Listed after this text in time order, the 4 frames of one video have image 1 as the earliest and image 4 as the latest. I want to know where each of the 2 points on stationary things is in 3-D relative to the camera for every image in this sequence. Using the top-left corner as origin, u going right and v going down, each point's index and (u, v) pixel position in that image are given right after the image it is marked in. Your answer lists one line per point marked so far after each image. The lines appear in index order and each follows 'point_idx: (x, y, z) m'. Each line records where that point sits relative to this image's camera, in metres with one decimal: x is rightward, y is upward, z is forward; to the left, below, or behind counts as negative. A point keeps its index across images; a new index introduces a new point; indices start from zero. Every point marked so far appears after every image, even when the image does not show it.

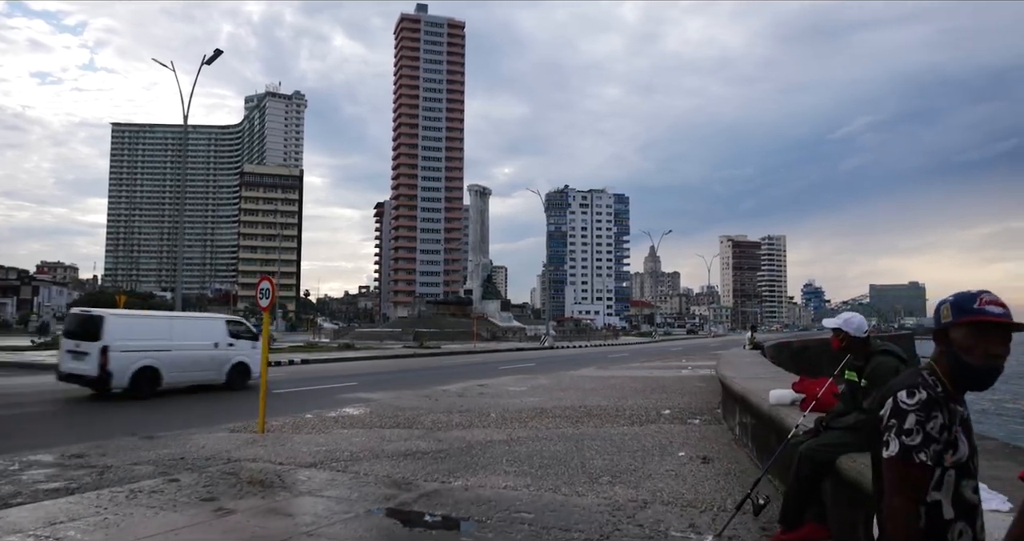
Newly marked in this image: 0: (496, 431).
0: (-0.2, -2.2, +9.2) m
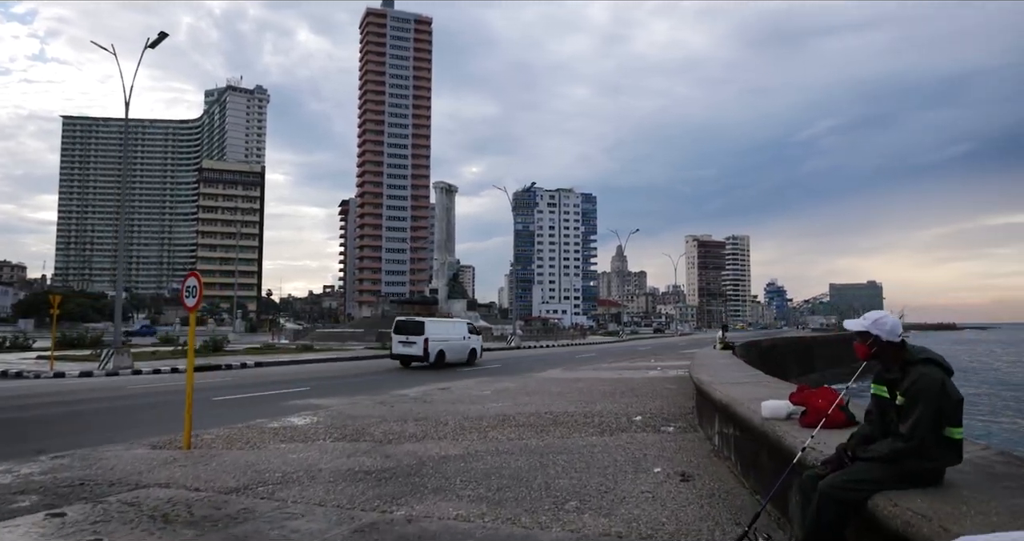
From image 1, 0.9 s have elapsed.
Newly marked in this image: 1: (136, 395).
0: (-0.7, -2.1, +8.3) m
1: (-9.1, -3.0, +16.5) m
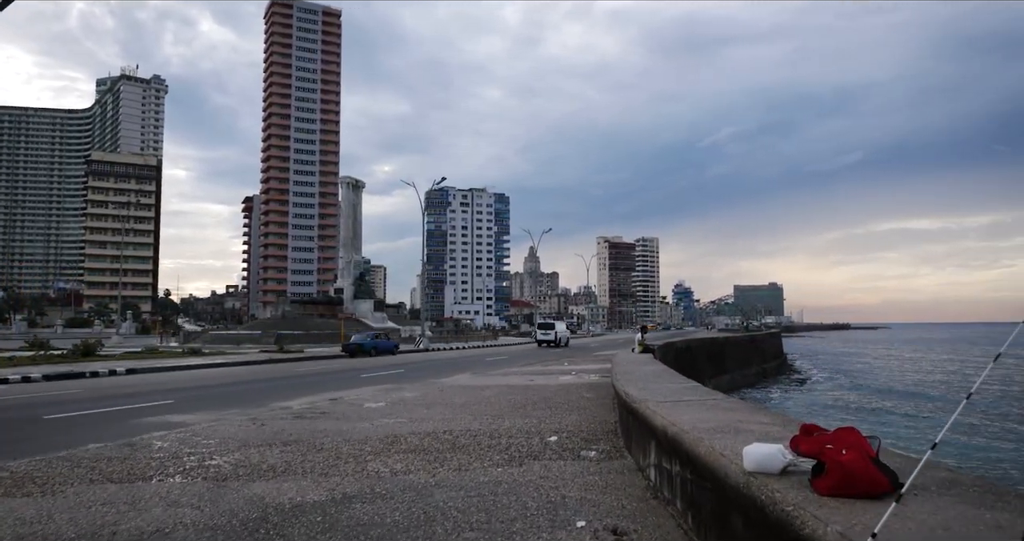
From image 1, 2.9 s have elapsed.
0: (-1.8, -2.0, +6.3) m
1: (-11.2, -2.8, +13.4) m
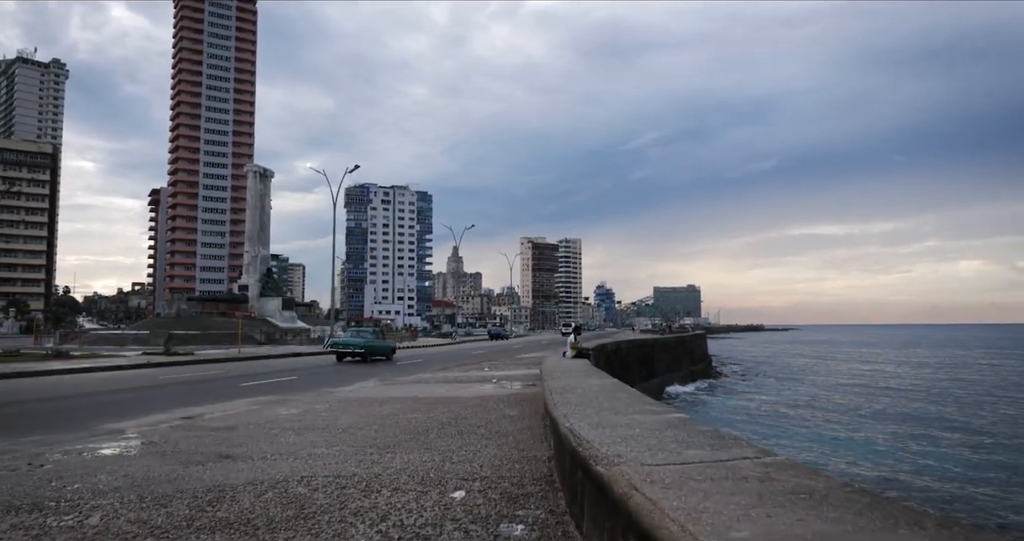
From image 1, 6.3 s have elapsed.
0: (-2.5, -1.7, +3.2) m
1: (-12.7, -2.4, +9.2) m
